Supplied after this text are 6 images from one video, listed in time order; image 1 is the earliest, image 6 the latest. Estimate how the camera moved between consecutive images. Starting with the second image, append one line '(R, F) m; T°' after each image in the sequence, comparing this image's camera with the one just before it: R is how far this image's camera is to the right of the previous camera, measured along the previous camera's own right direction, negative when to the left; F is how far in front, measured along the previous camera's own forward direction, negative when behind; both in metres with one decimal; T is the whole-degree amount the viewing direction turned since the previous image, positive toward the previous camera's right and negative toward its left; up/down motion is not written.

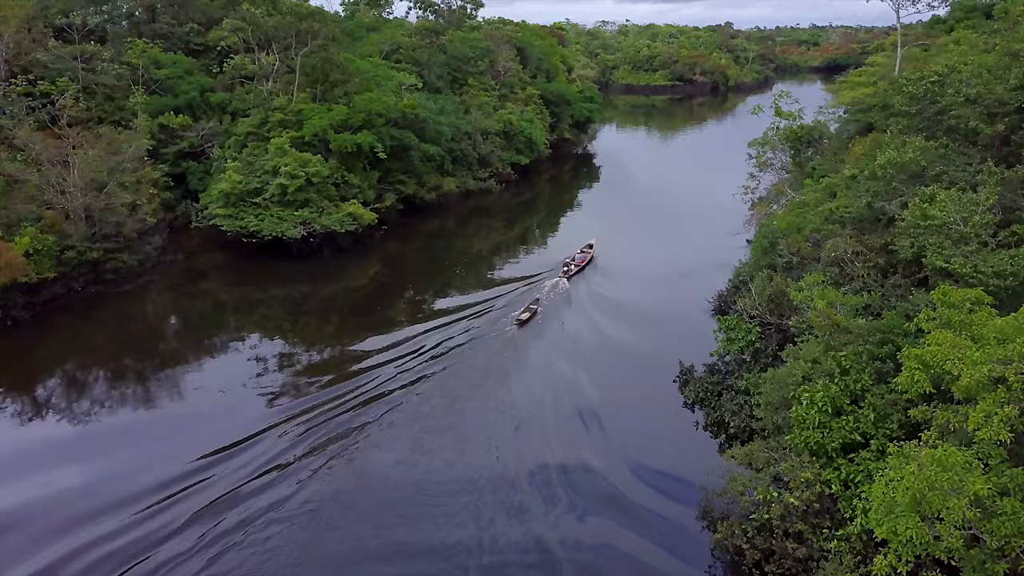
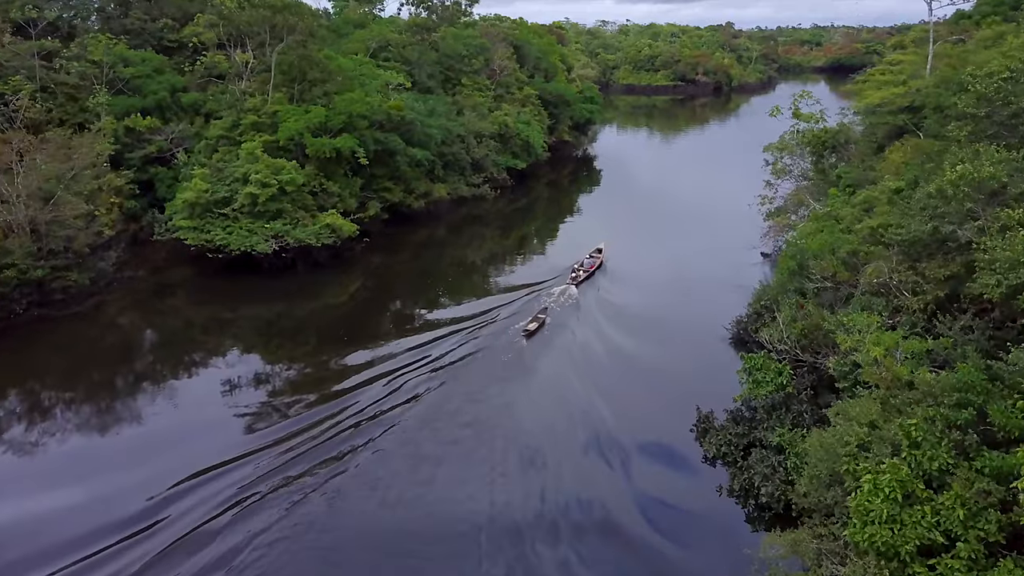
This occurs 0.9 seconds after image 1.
(+0.2, +2.6) m; 0°
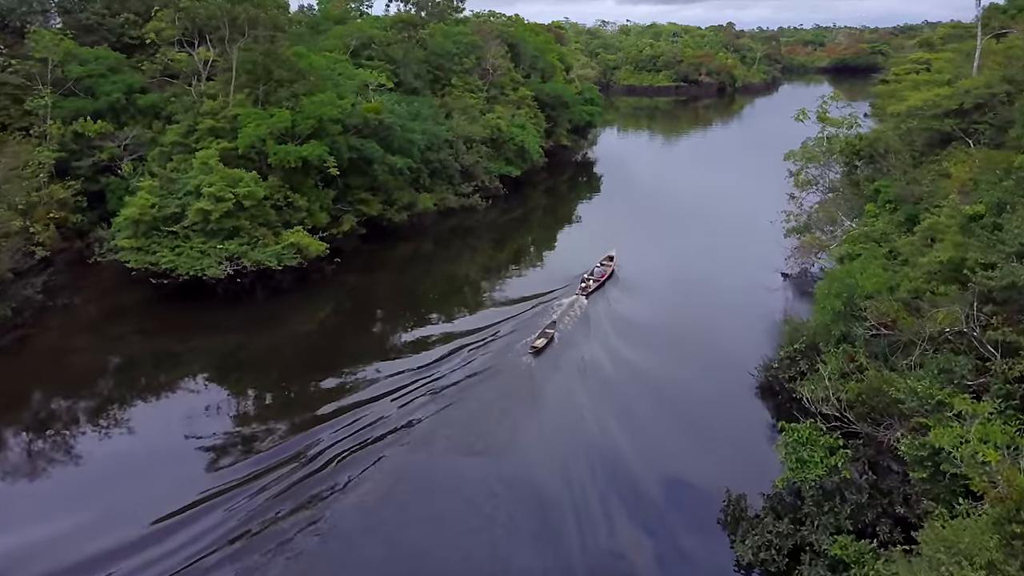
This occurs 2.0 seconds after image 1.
(+0.3, +3.3) m; 0°
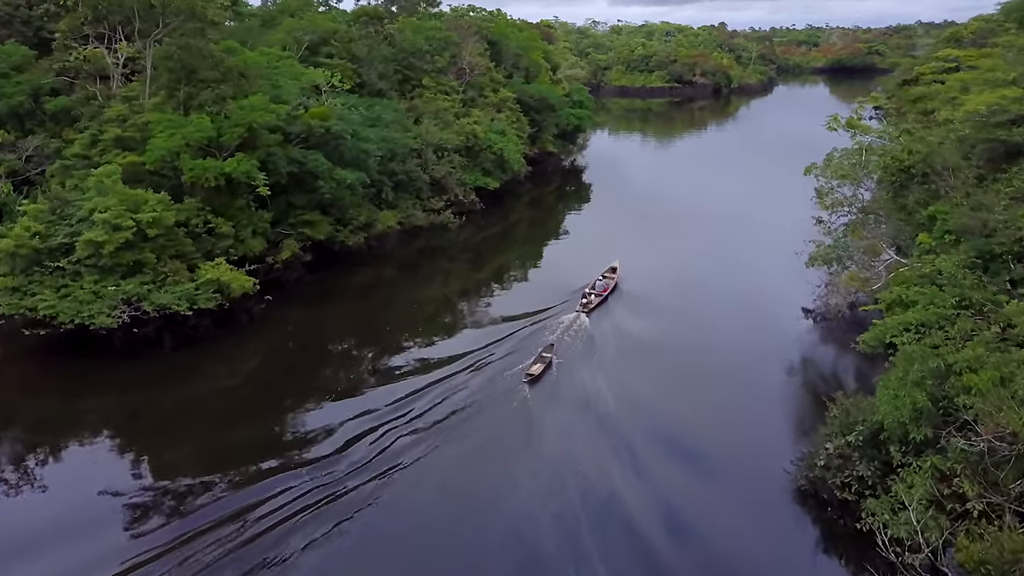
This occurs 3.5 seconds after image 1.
(+0.6, +4.4) m; +1°
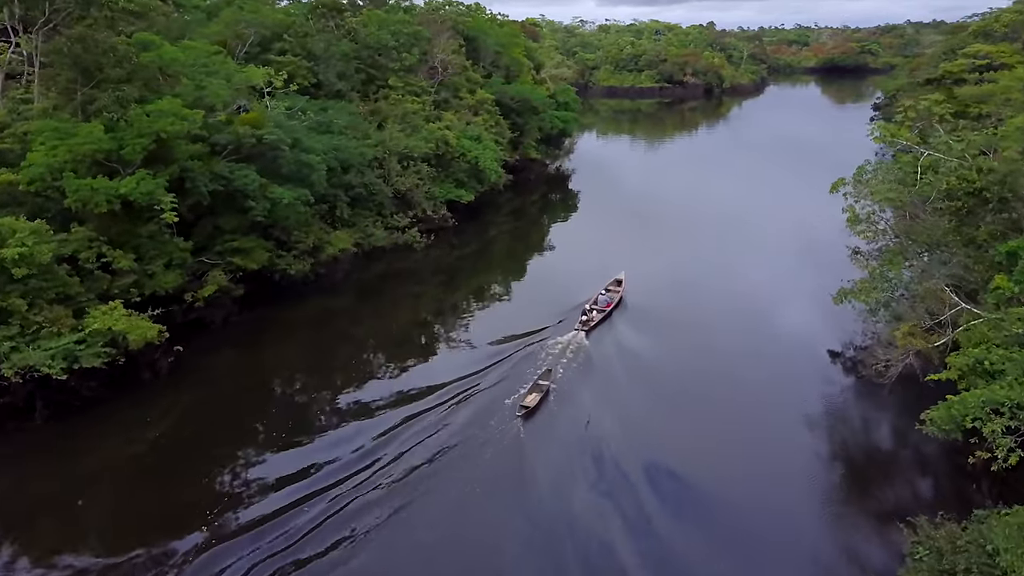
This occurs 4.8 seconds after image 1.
(+0.5, +3.9) m; +1°
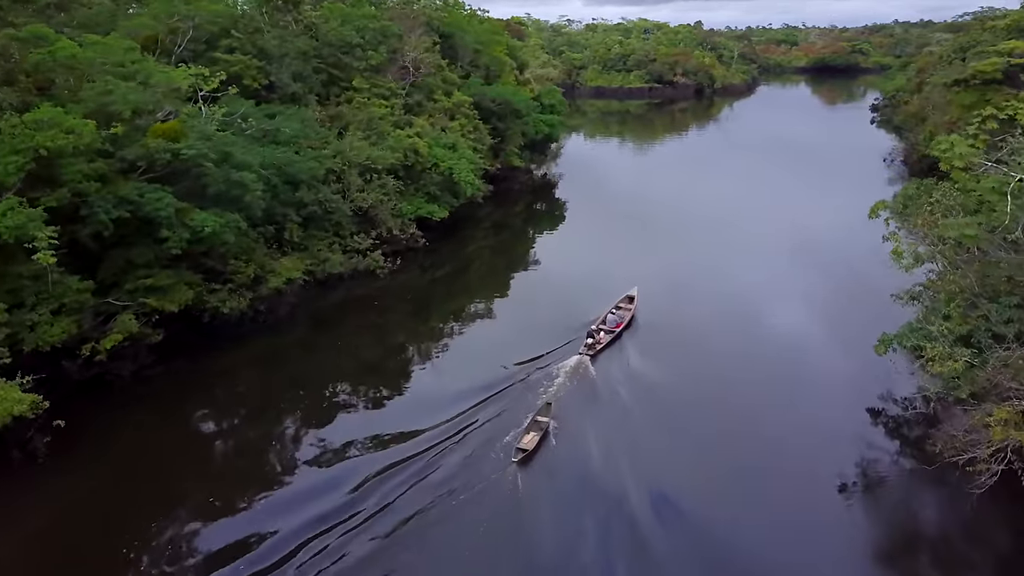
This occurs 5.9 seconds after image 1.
(+0.3, +3.4) m; +1°
